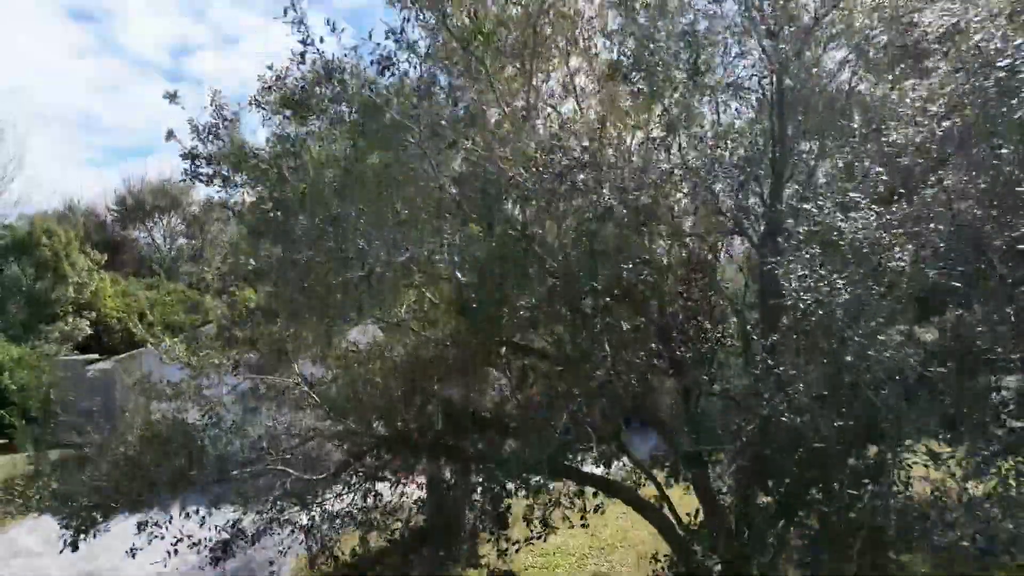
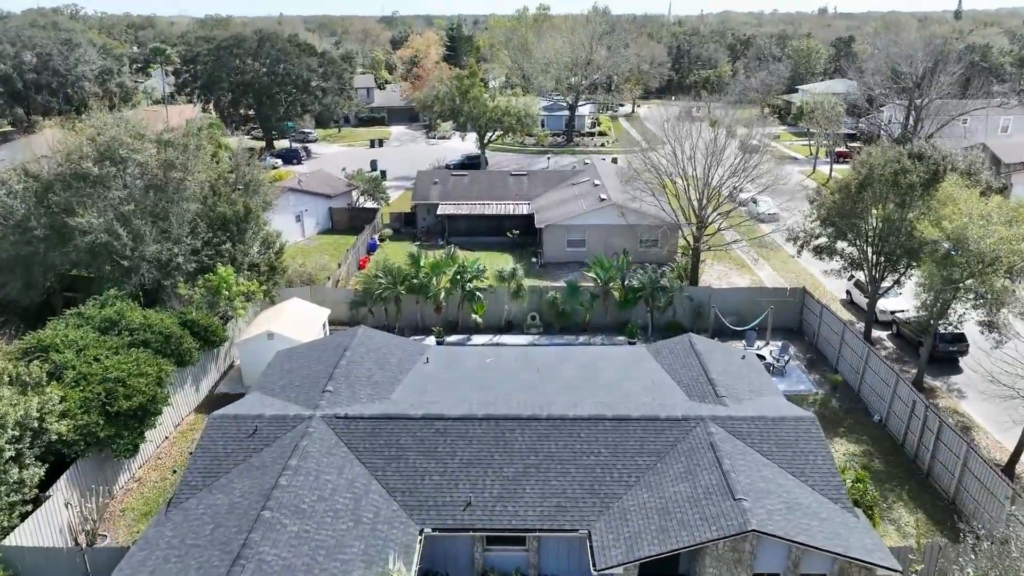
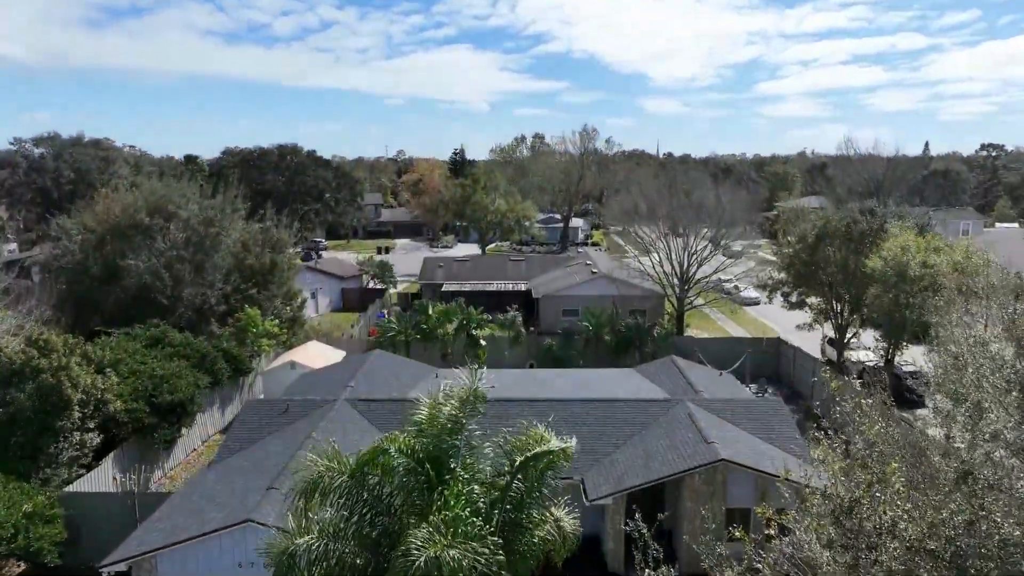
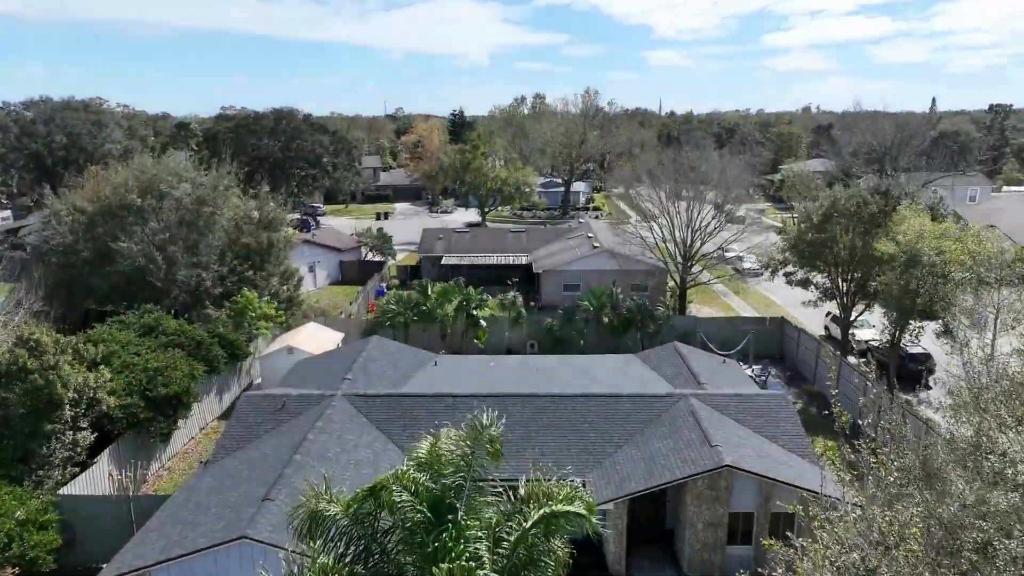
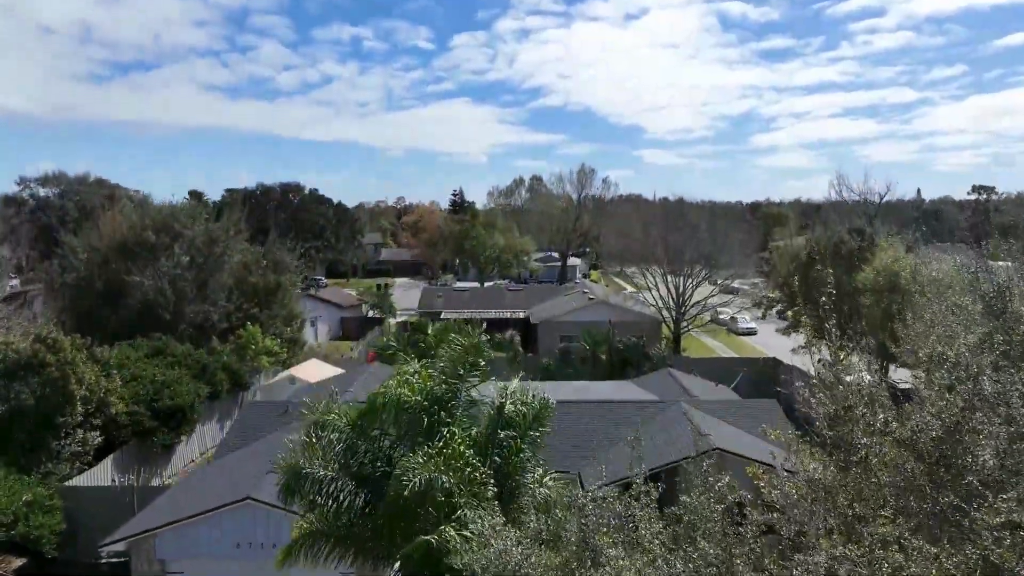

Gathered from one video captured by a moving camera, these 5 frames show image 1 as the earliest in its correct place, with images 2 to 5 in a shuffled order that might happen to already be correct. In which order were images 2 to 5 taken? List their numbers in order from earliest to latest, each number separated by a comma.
5, 3, 4, 2
